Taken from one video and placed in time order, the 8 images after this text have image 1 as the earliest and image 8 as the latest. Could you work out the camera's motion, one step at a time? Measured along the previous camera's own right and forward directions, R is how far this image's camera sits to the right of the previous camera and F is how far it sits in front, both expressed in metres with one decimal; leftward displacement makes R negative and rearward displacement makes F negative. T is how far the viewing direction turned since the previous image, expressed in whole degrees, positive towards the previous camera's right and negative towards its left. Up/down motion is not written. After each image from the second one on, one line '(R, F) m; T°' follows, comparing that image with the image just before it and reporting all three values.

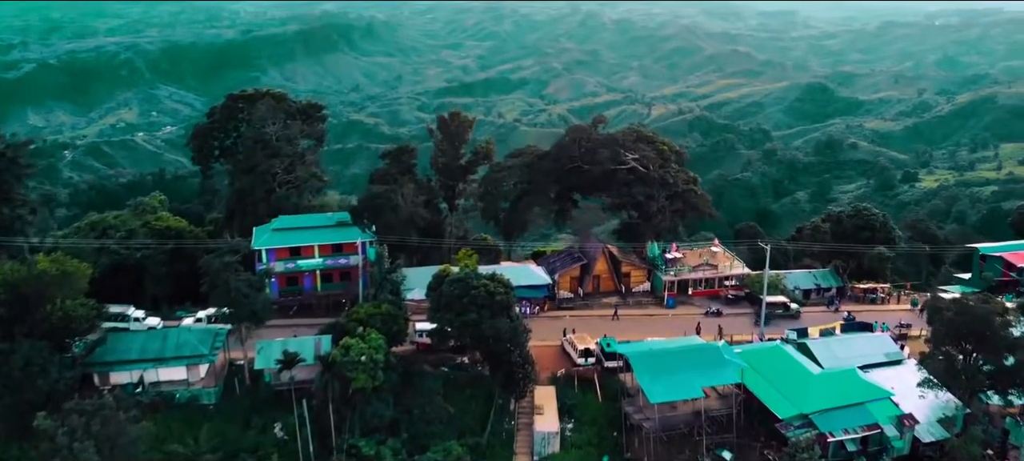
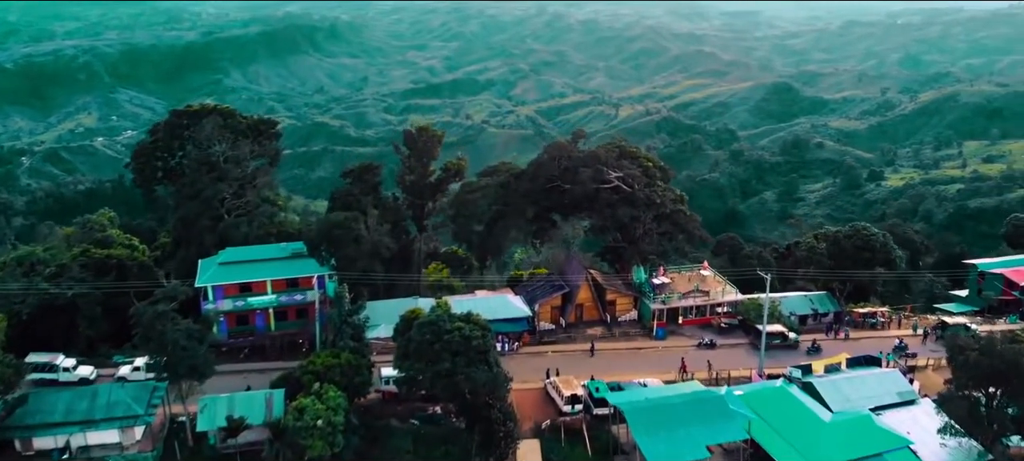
(-0.1, +1.2) m; +2°
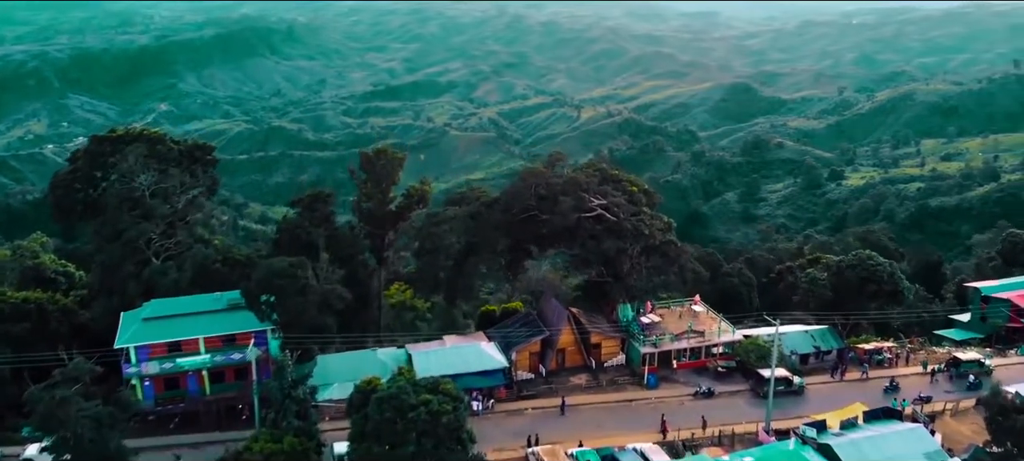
(-0.1, +1.5) m; +2°
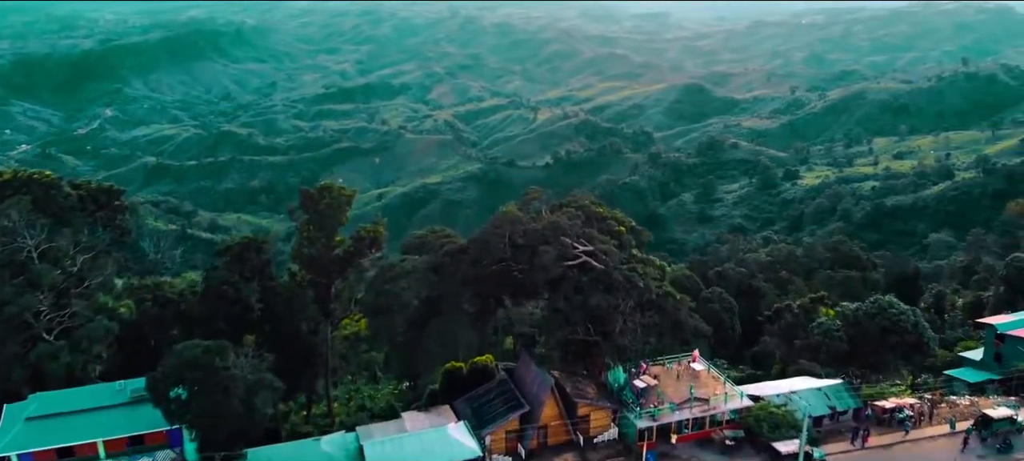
(-0.1, +1.9) m; +3°
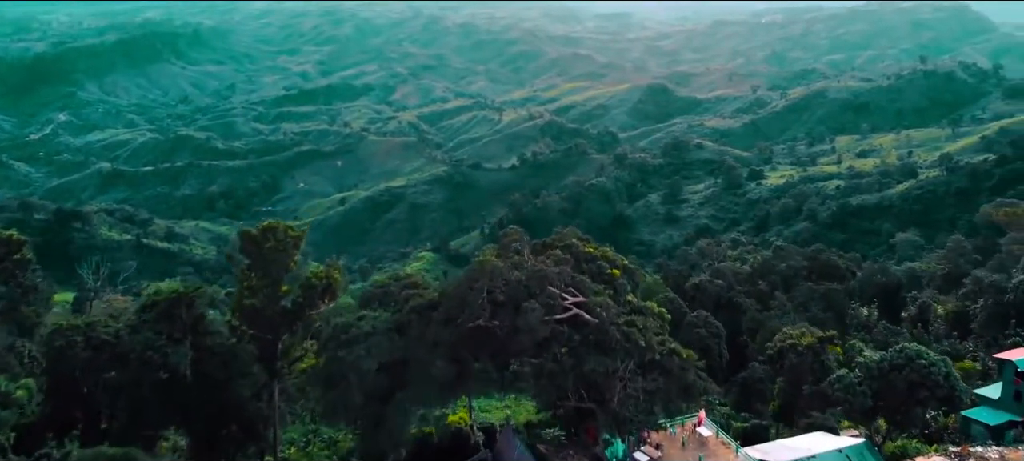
(-0.1, +1.6) m; +2°
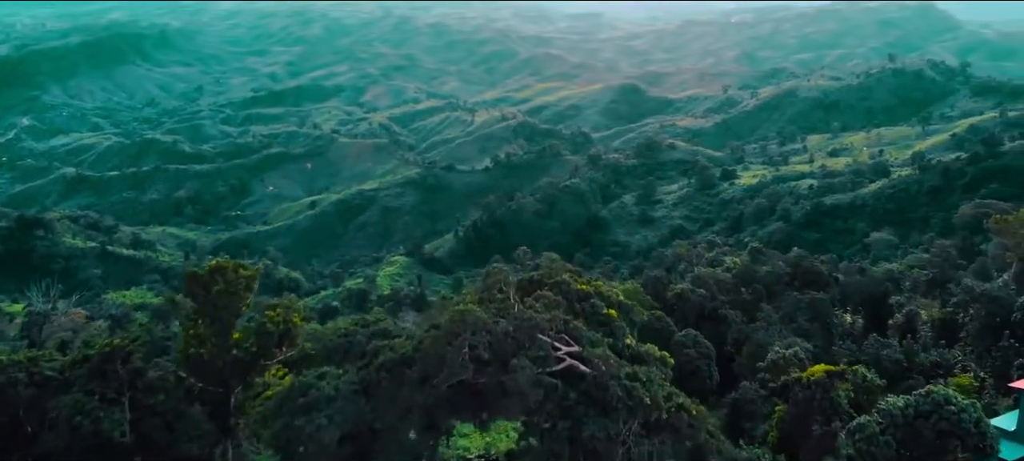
(-0.1, +1.2) m; +2°
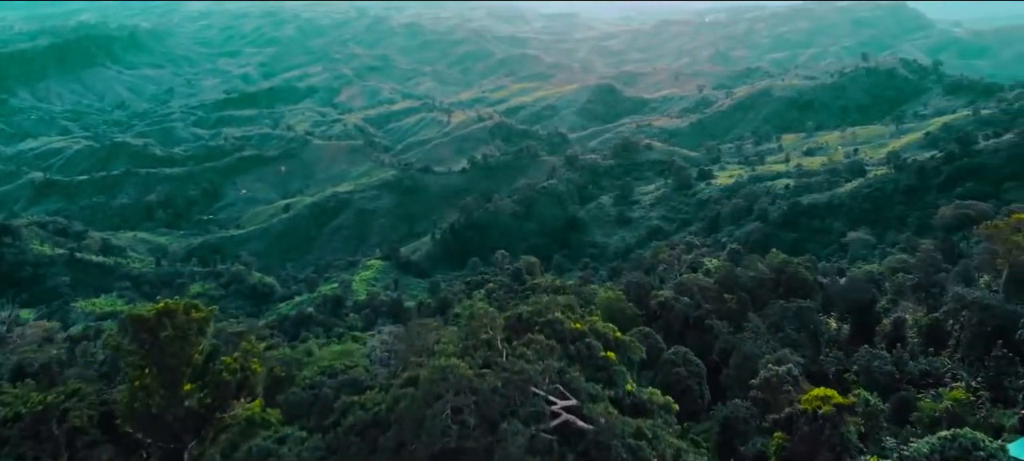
(-0.1, +0.9) m; +1°
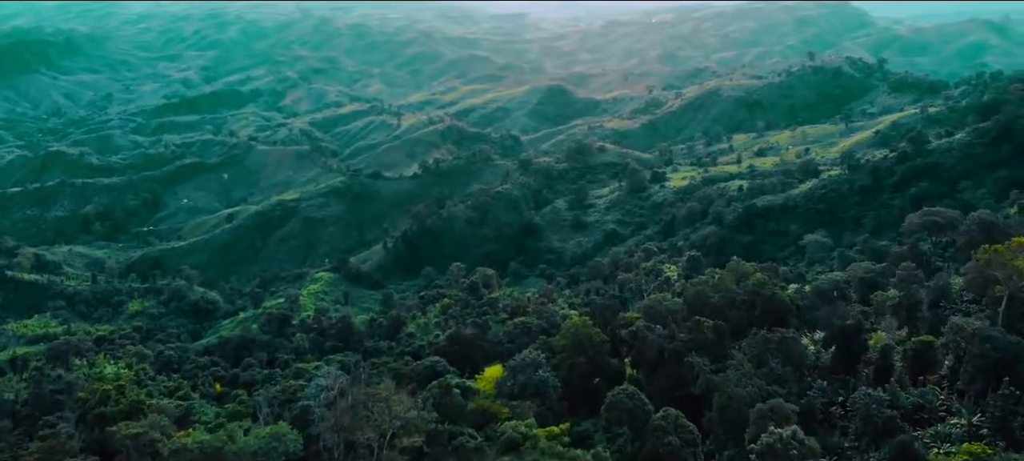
(-0.2, +2.6) m; +3°
